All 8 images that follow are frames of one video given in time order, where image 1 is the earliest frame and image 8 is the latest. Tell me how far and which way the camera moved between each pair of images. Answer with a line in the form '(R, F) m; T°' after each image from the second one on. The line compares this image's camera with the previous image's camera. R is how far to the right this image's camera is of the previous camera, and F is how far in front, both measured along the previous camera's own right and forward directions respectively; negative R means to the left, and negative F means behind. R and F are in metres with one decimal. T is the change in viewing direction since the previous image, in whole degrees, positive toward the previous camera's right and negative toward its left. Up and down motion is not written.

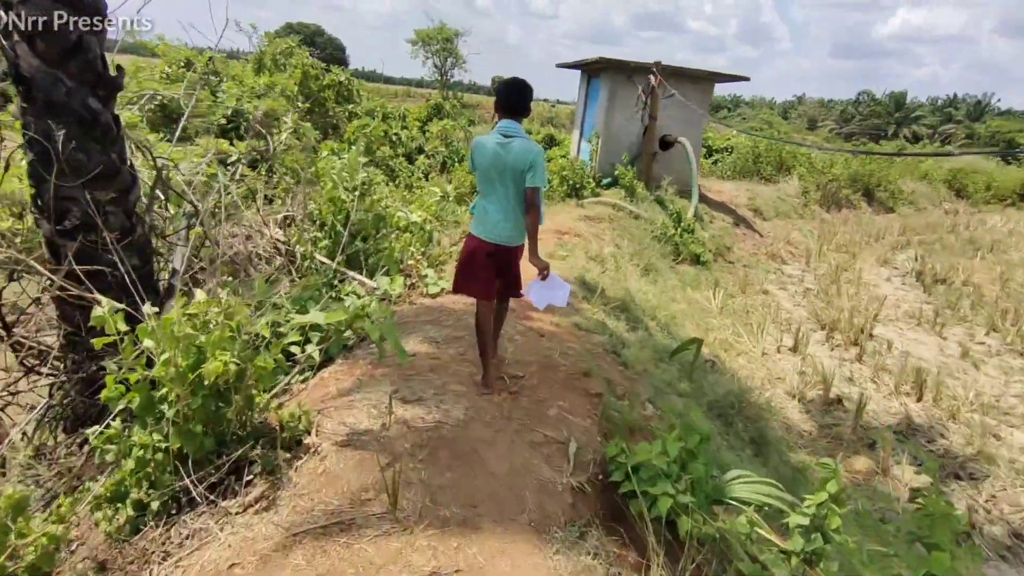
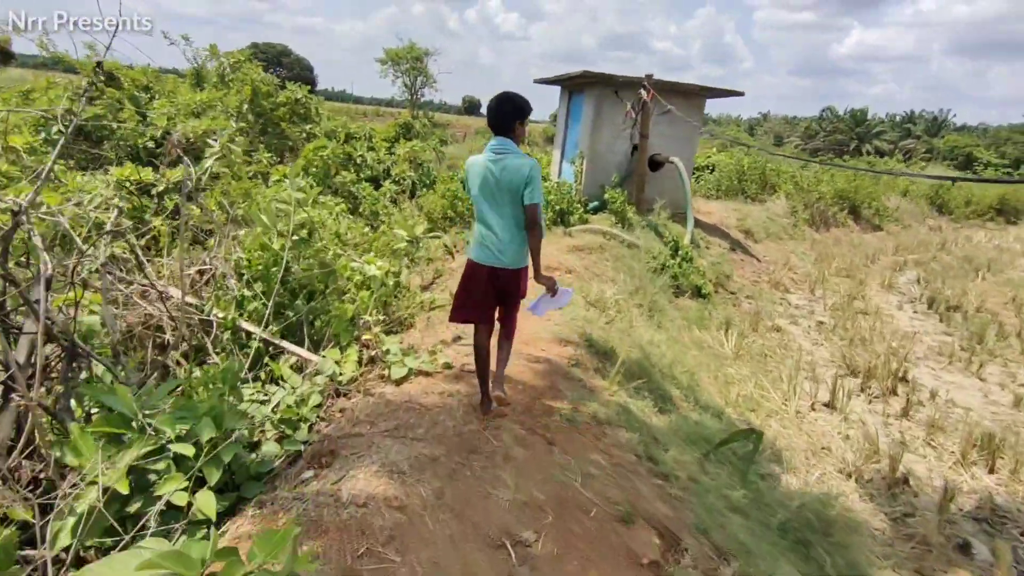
(-0.1, +1.2) m; +2°
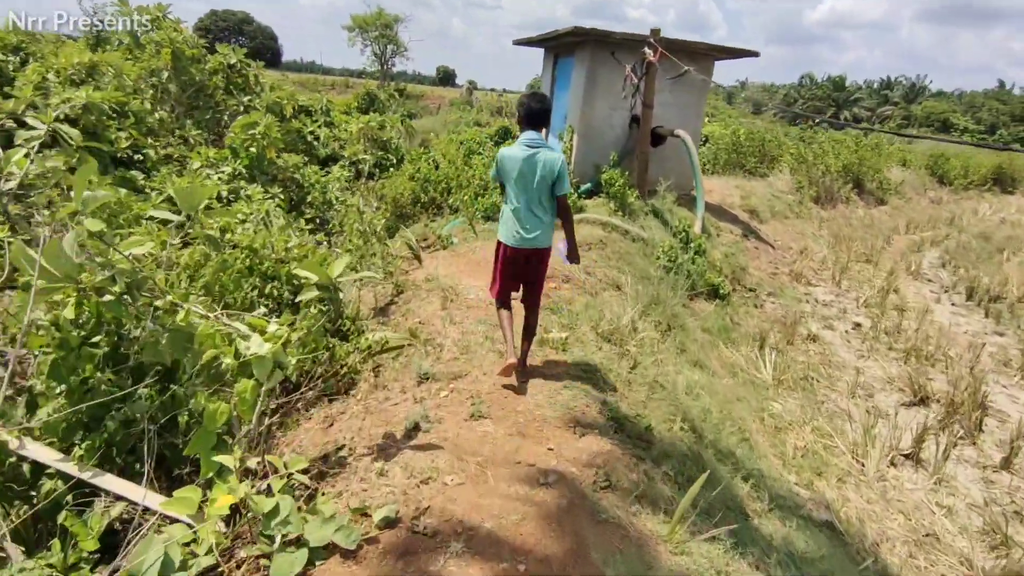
(0.0, +1.6) m; +2°
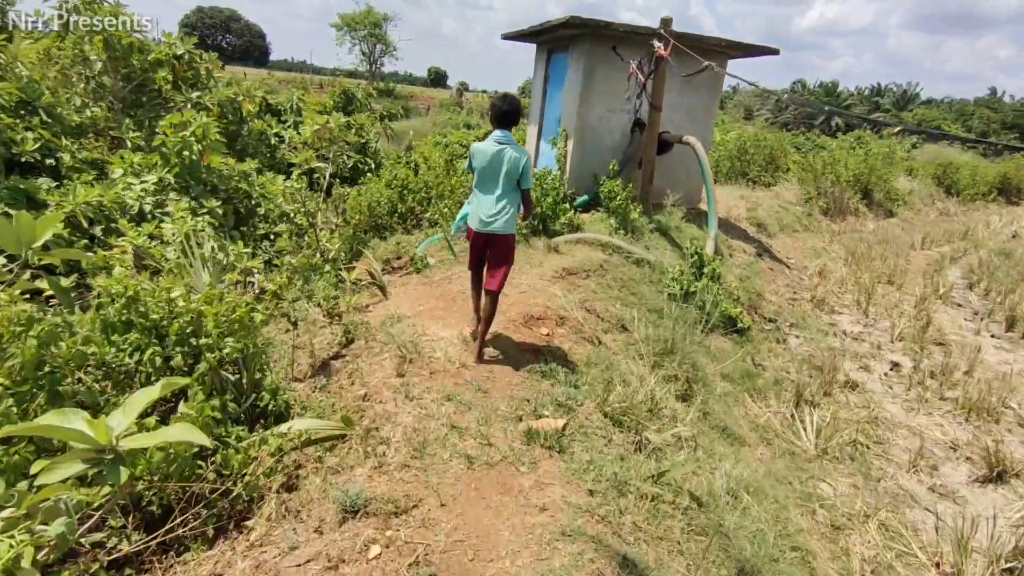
(+0.1, +1.1) m; +1°
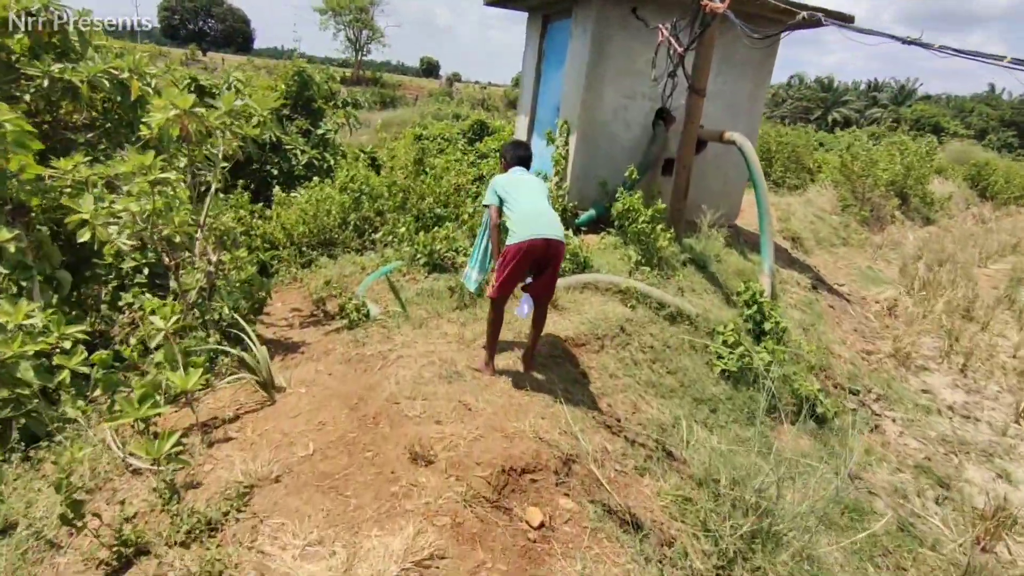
(+0.1, +2.1) m; +1°
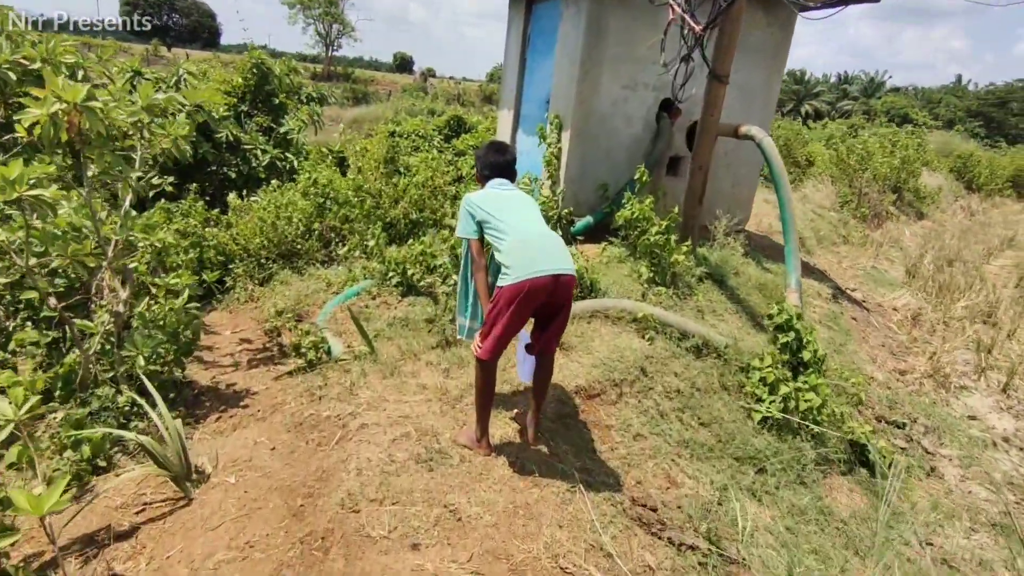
(-0.1, +0.8) m; +2°
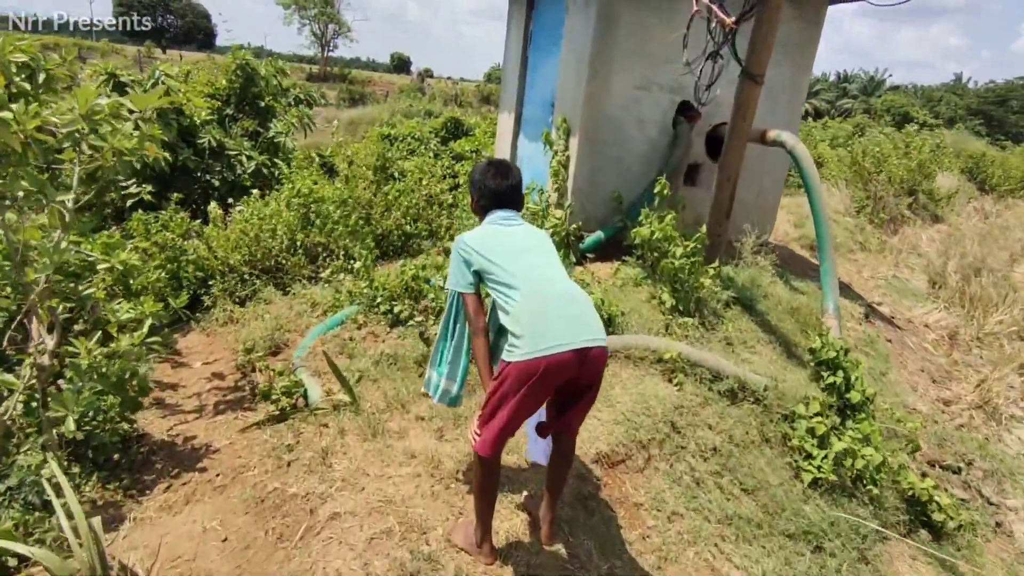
(0.0, +0.5) m; 0°
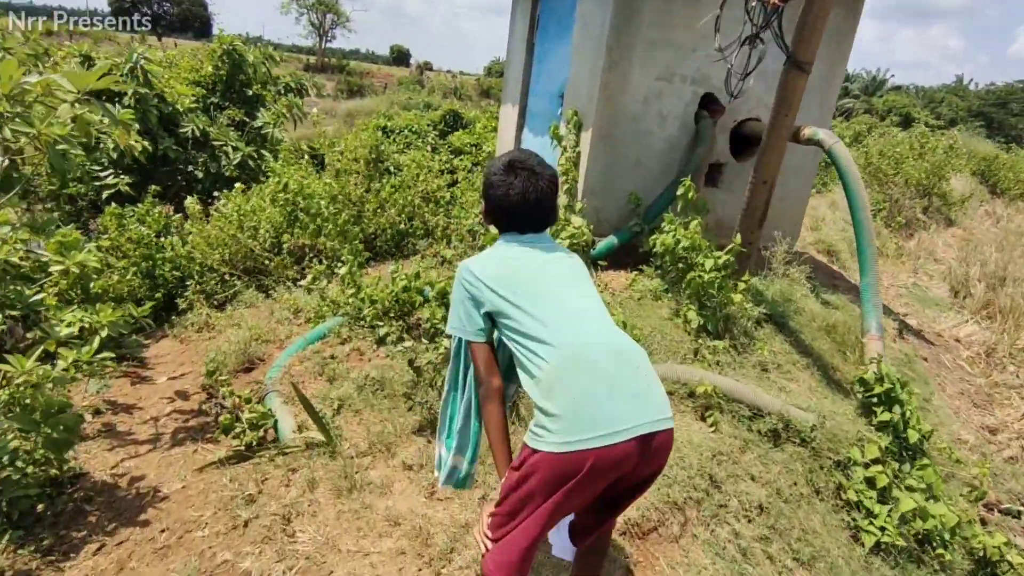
(0.0, +0.5) m; 0°
